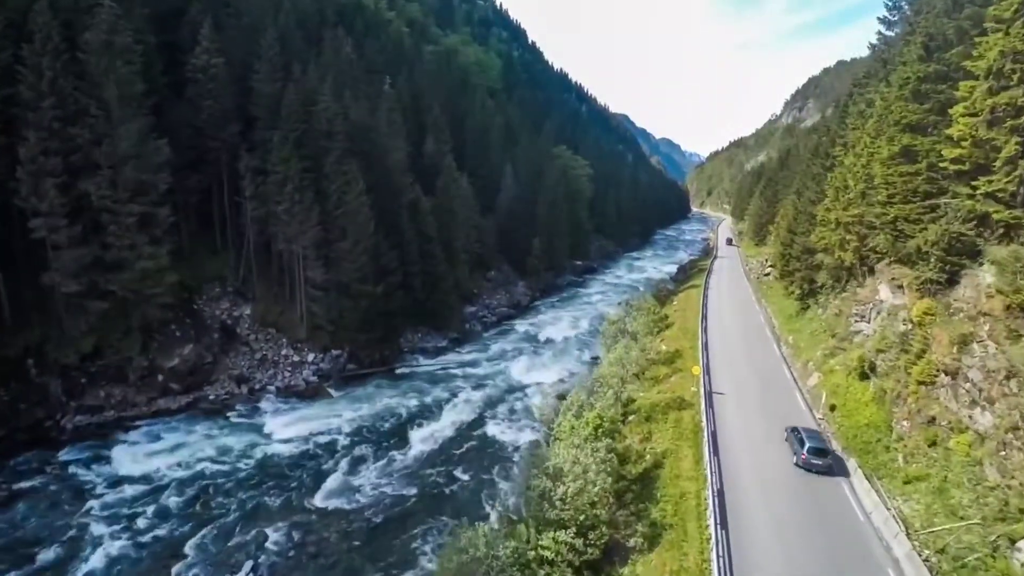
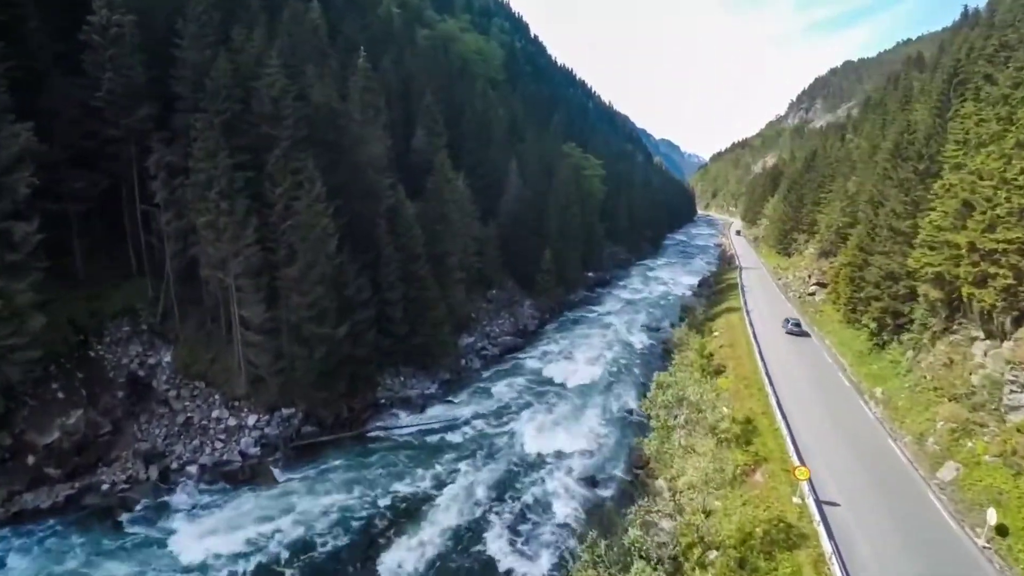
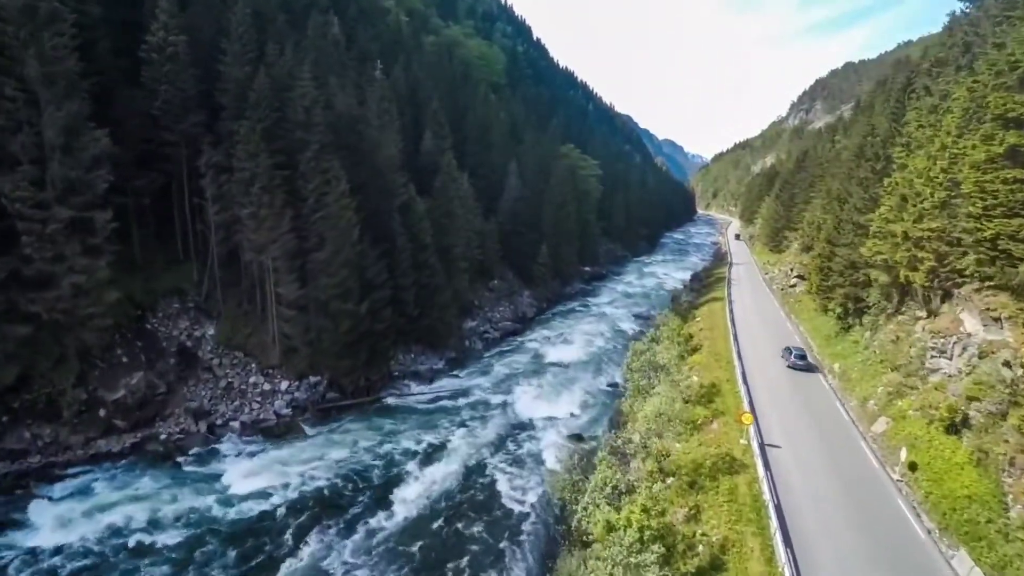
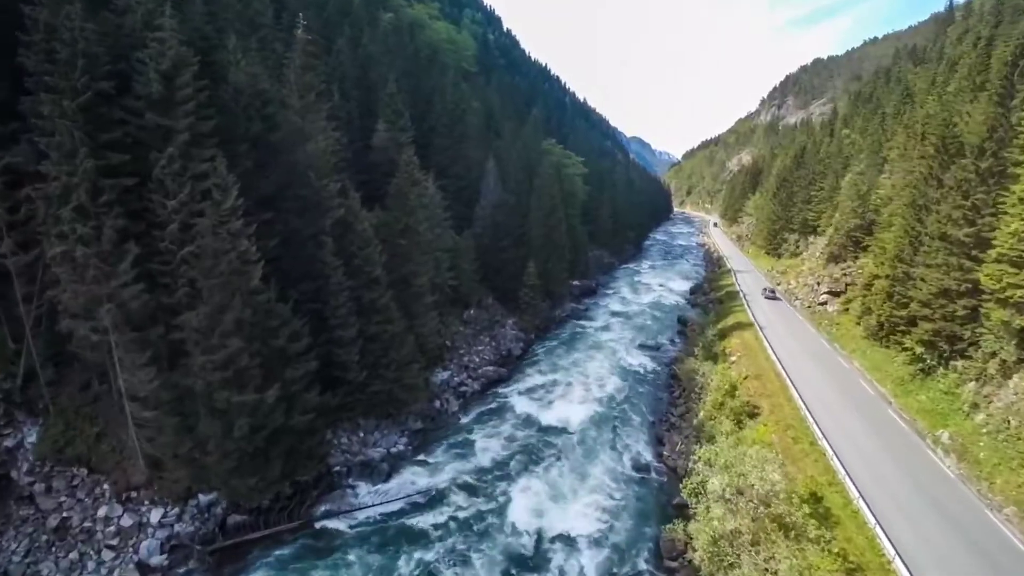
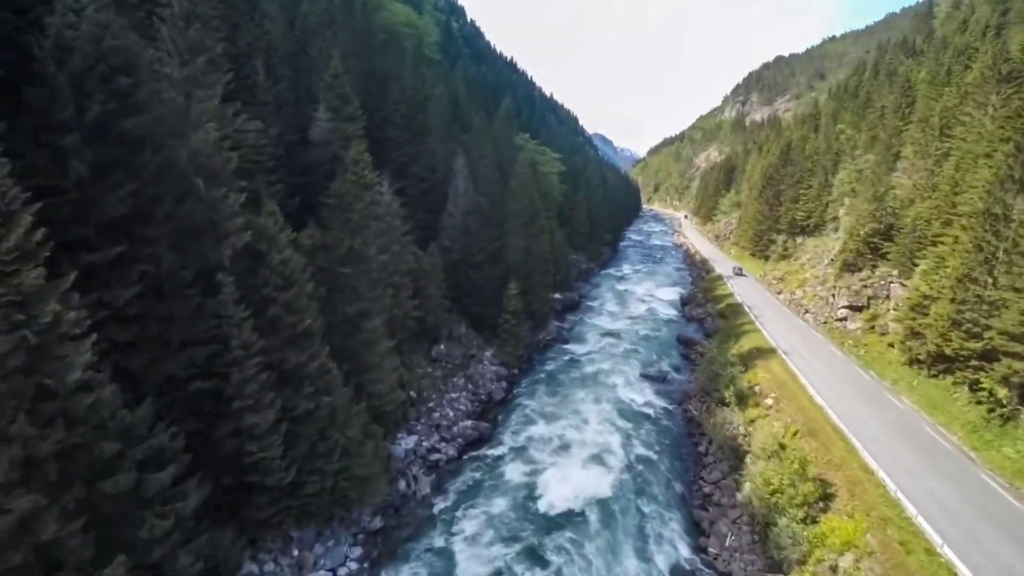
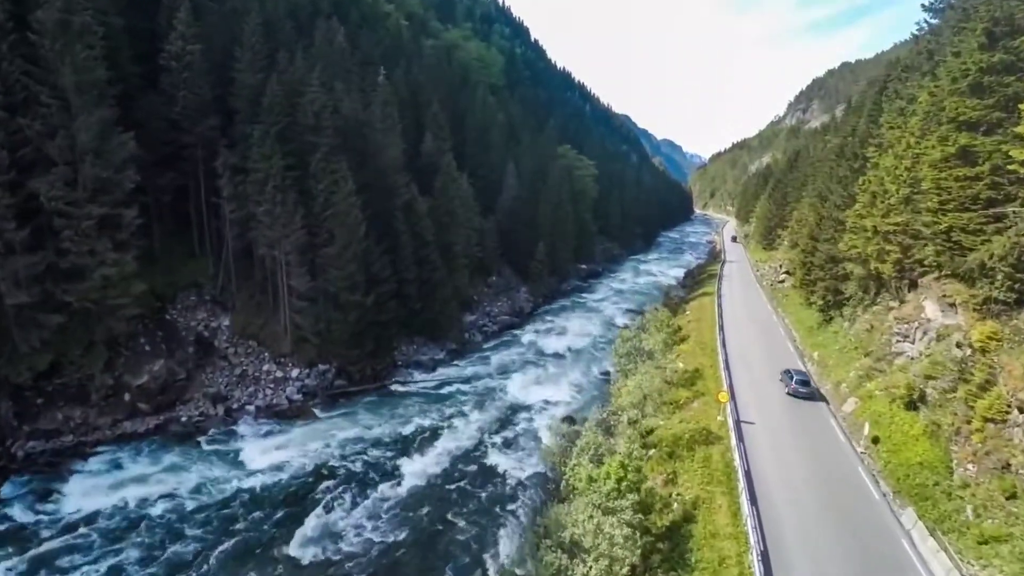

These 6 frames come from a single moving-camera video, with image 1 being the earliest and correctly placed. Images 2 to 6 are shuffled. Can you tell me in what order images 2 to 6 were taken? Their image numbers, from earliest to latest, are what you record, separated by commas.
6, 3, 2, 4, 5
